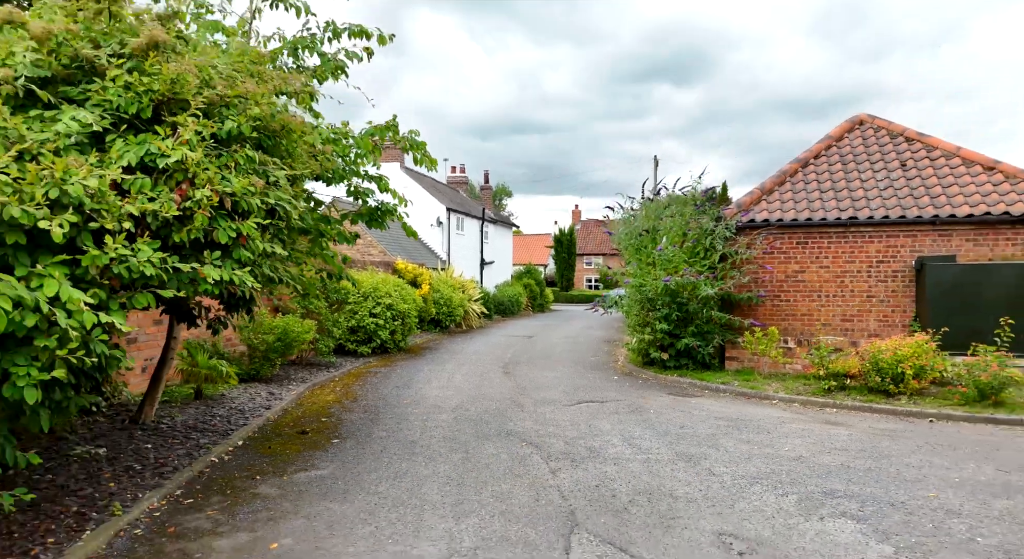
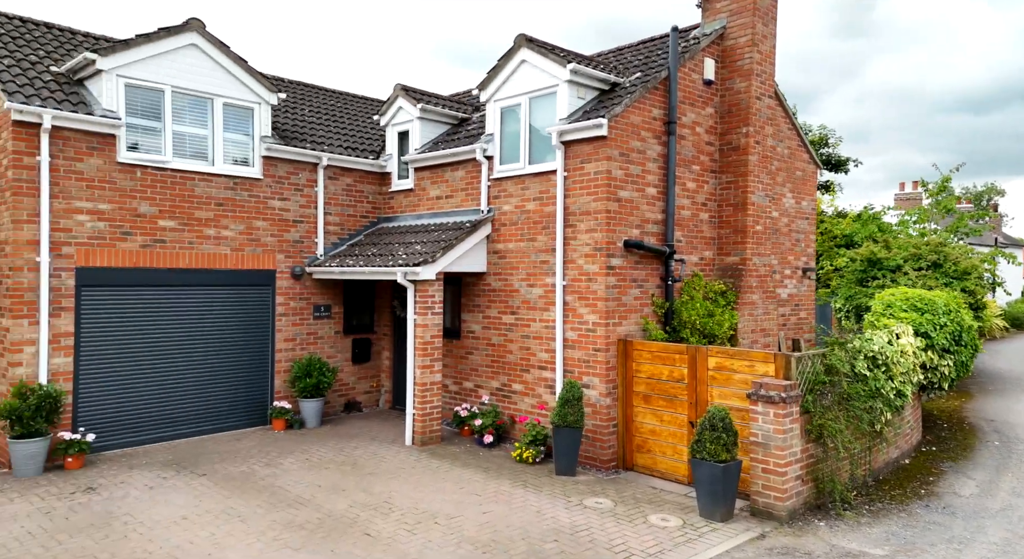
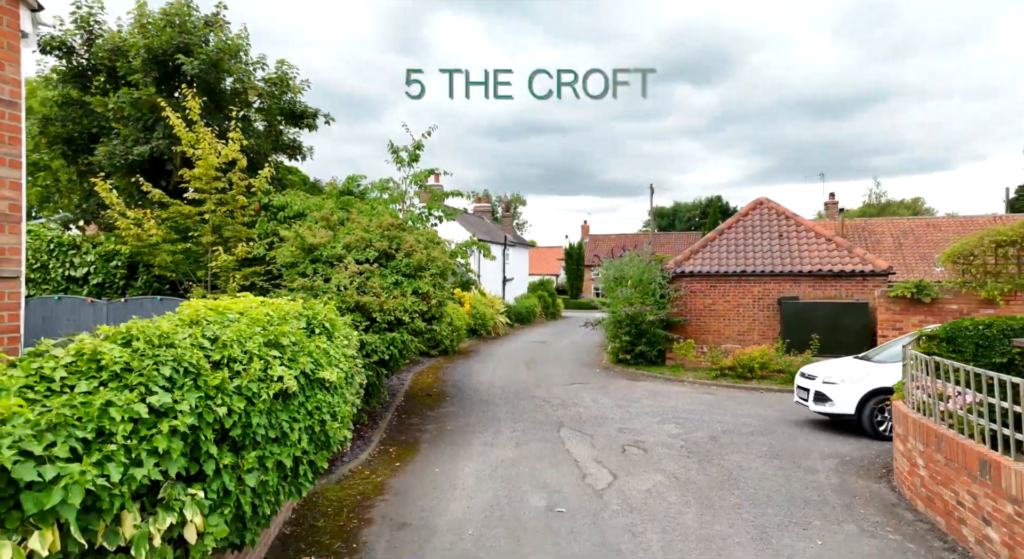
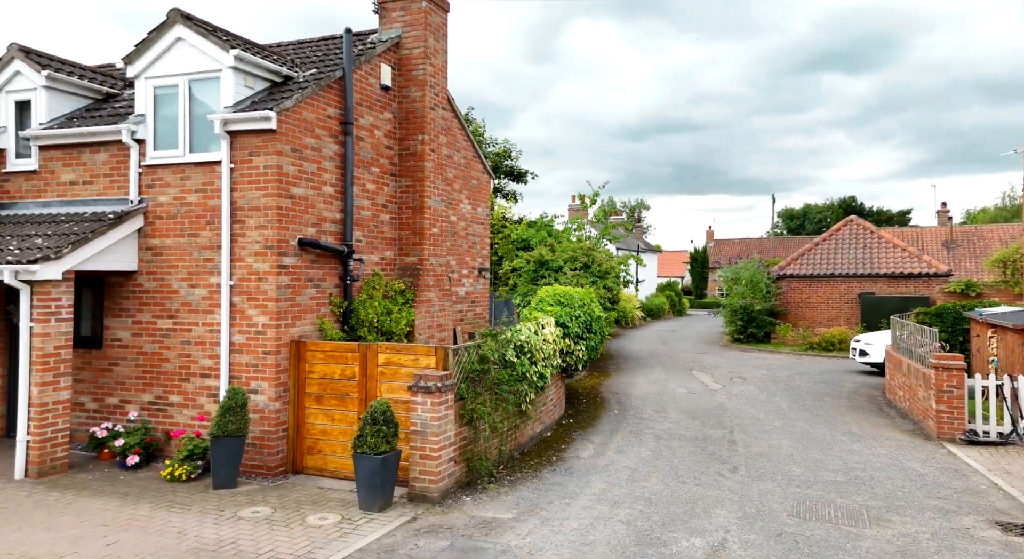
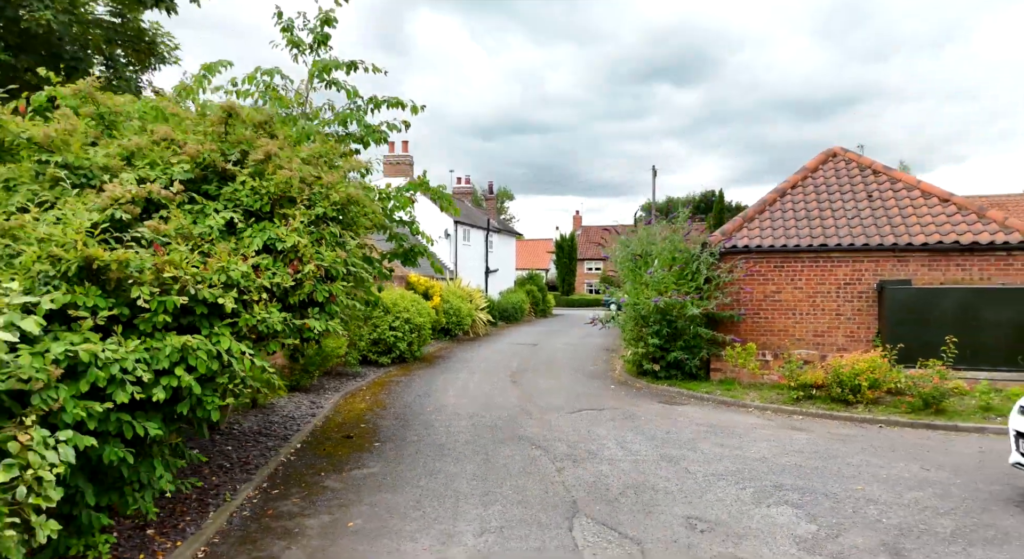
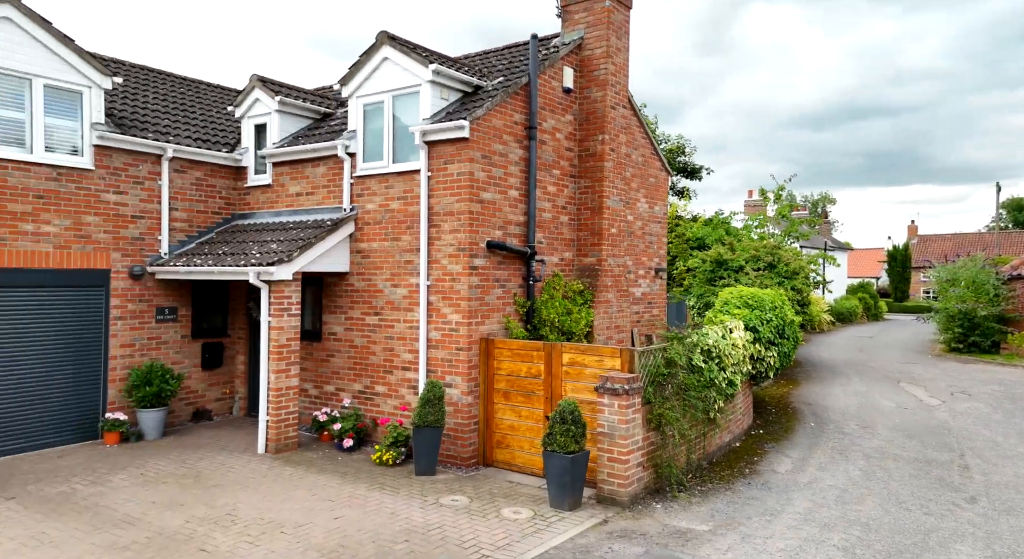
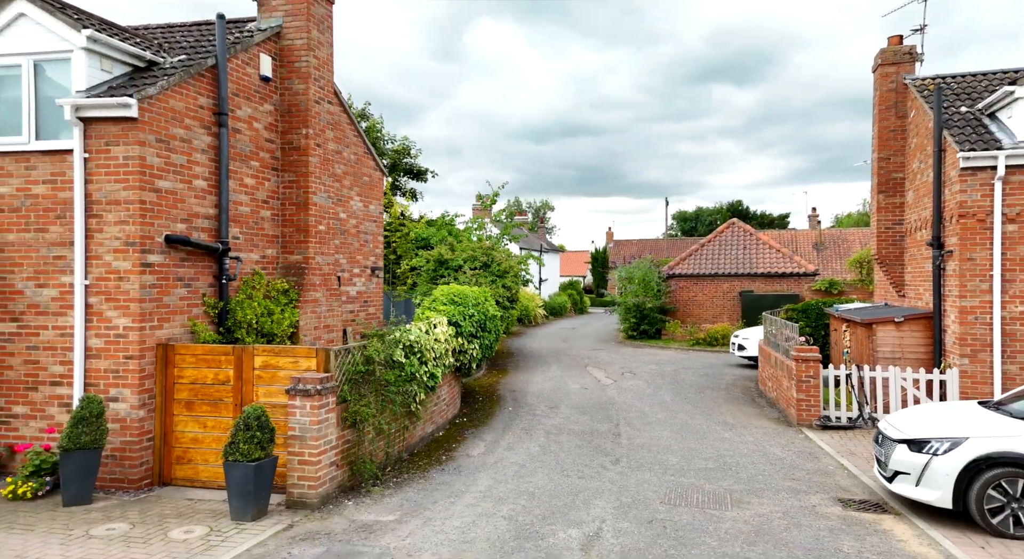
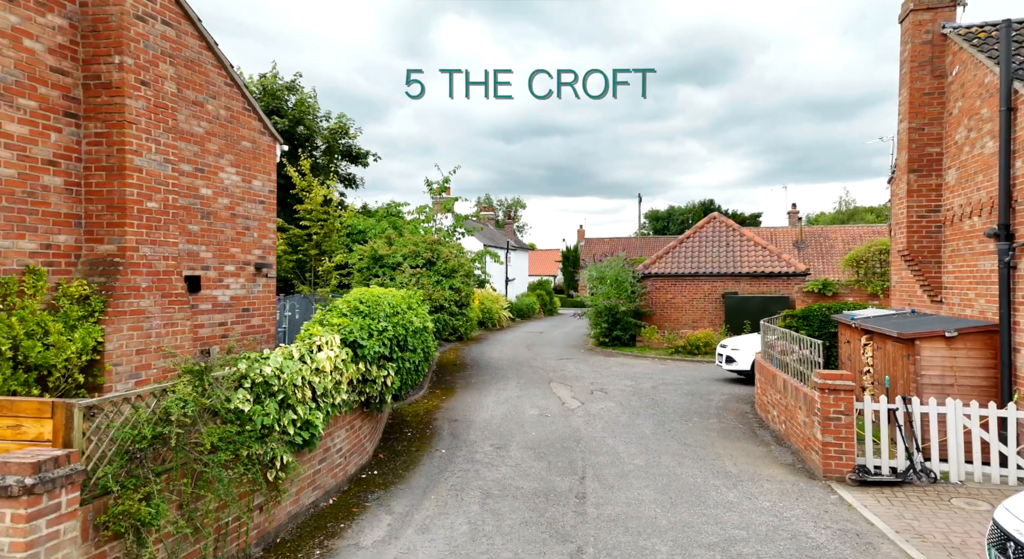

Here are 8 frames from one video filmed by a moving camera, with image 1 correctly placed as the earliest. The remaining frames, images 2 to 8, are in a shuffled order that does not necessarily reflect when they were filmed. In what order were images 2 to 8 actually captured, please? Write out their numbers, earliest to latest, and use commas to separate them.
5, 3, 8, 7, 4, 6, 2
